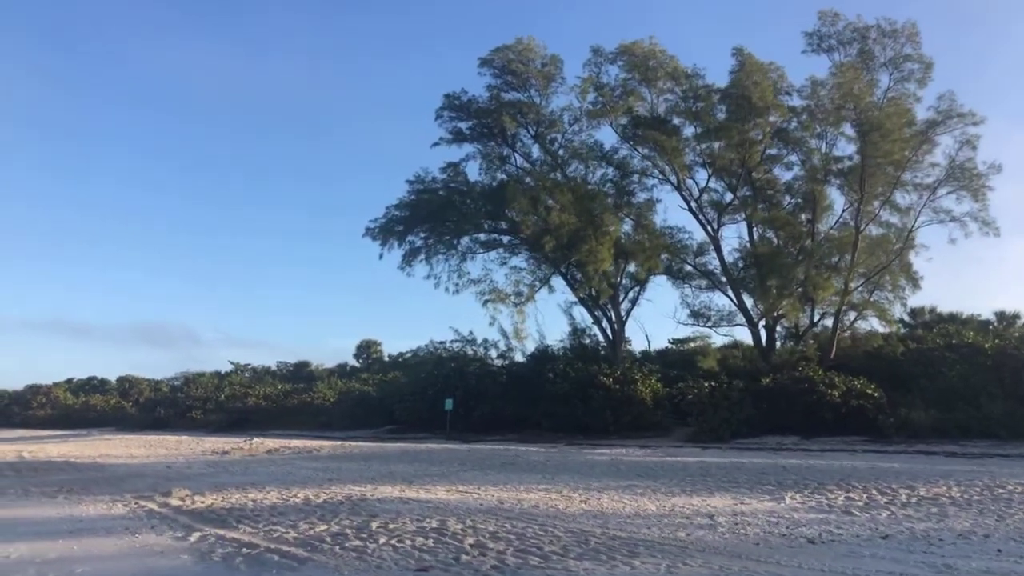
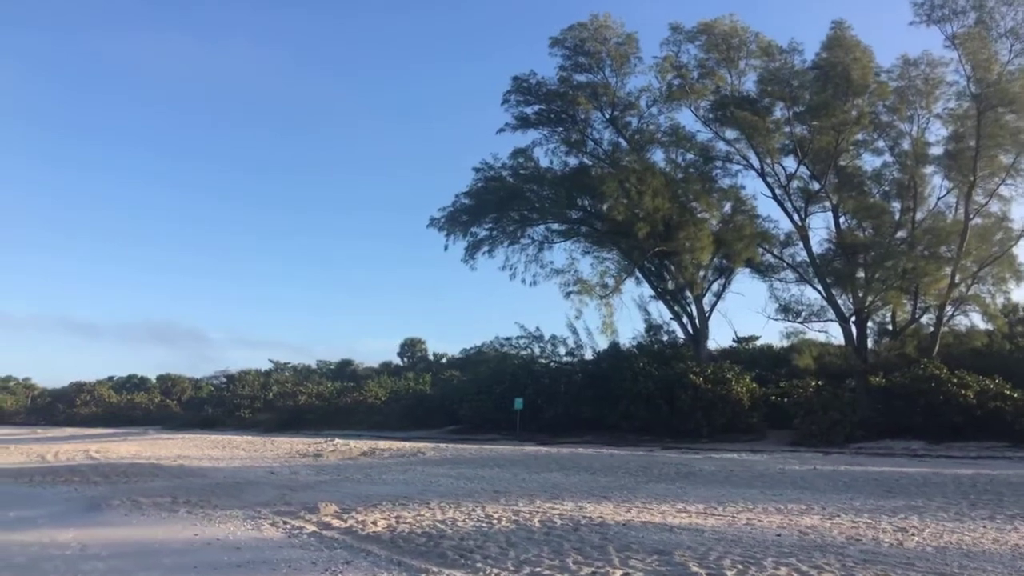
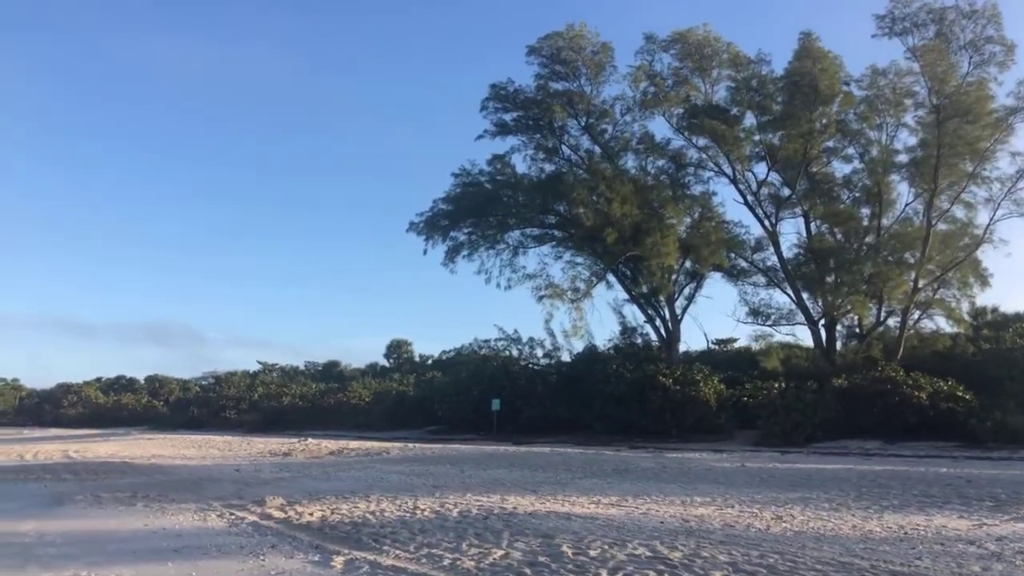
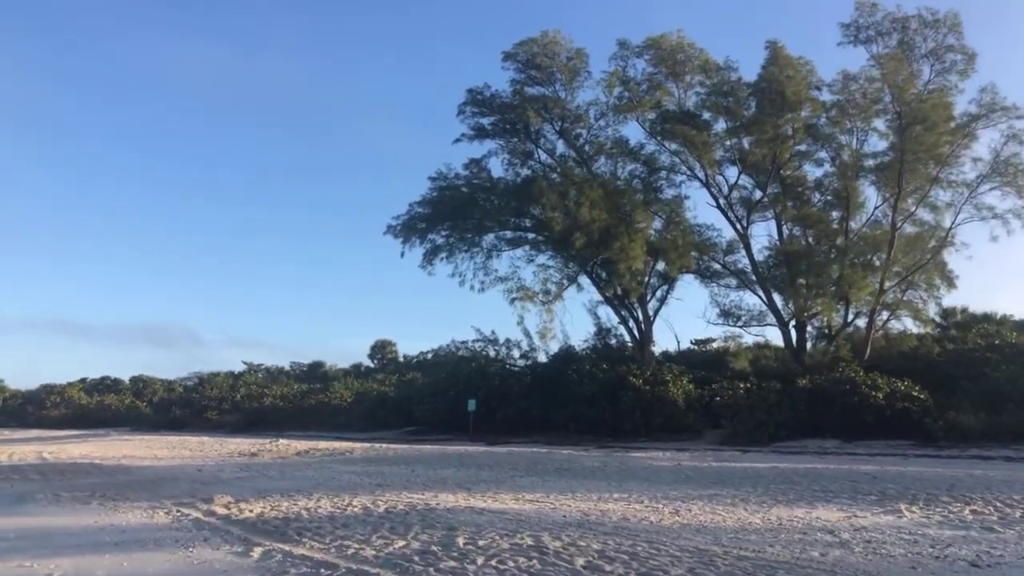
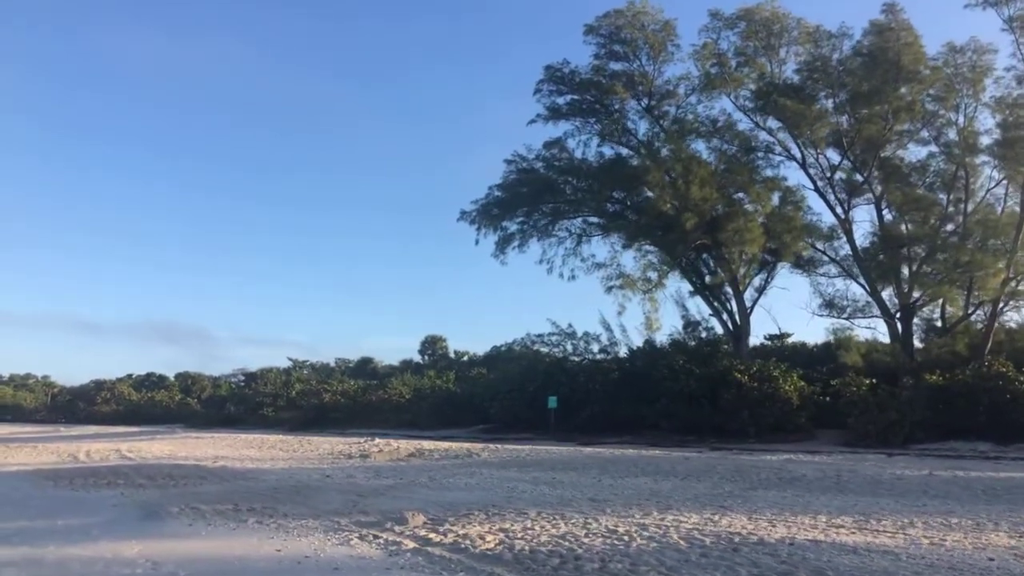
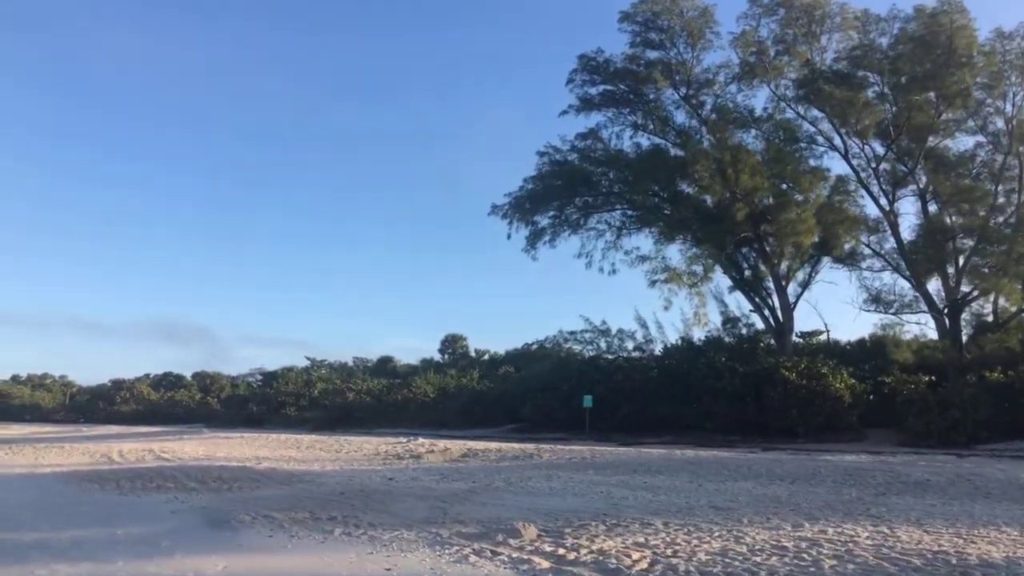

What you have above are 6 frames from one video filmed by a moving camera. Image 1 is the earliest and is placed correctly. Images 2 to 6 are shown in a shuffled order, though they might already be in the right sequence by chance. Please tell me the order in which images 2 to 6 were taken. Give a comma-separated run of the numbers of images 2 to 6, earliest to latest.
4, 3, 2, 5, 6
